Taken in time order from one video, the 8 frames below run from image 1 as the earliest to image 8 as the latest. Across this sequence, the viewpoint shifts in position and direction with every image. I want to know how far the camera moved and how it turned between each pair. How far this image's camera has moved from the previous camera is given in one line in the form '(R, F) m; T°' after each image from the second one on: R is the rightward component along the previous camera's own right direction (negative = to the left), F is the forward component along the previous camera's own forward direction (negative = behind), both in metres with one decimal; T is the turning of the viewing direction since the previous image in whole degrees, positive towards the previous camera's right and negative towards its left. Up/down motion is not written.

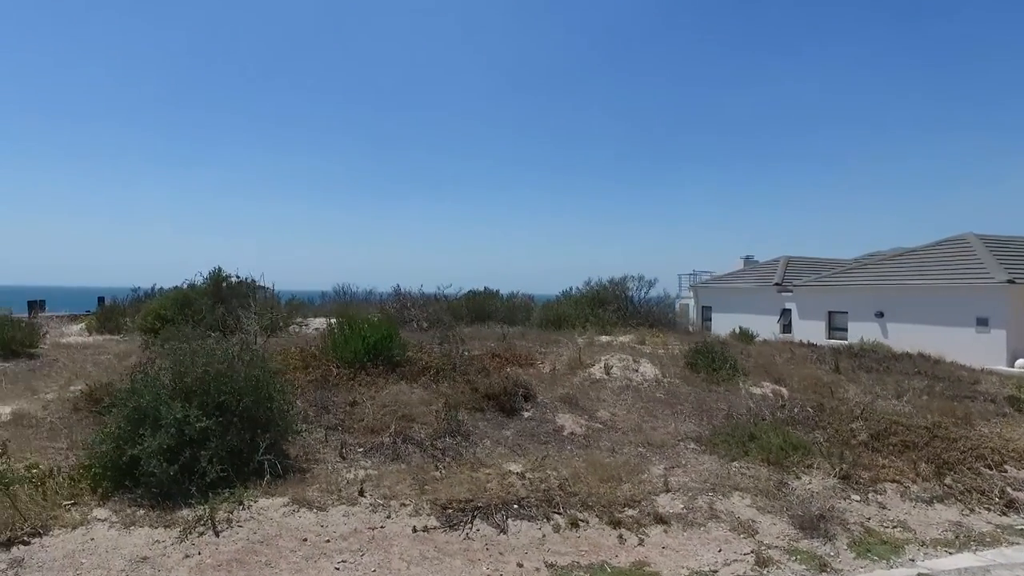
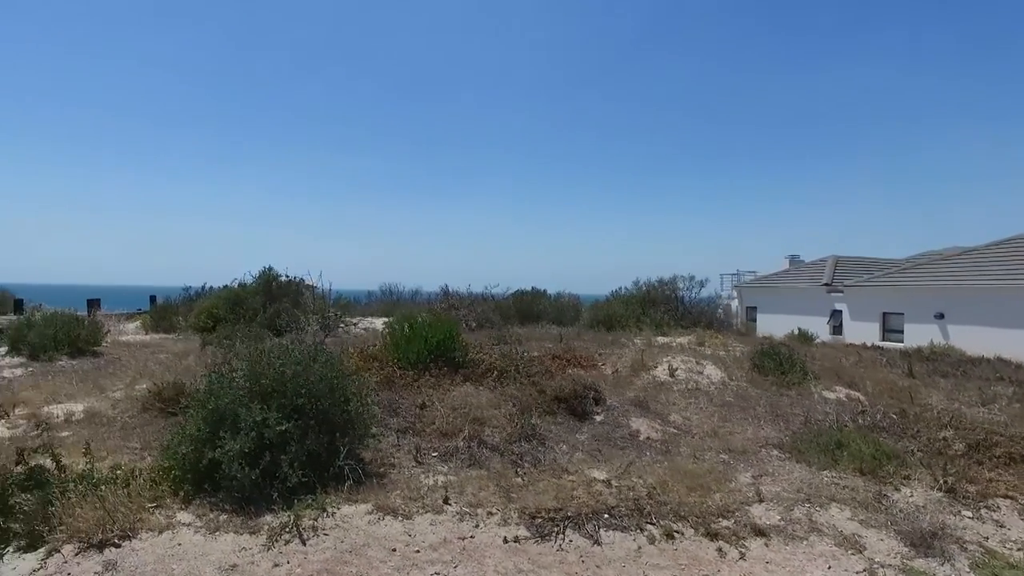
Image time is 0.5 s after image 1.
(-0.4, +0.2) m; -2°
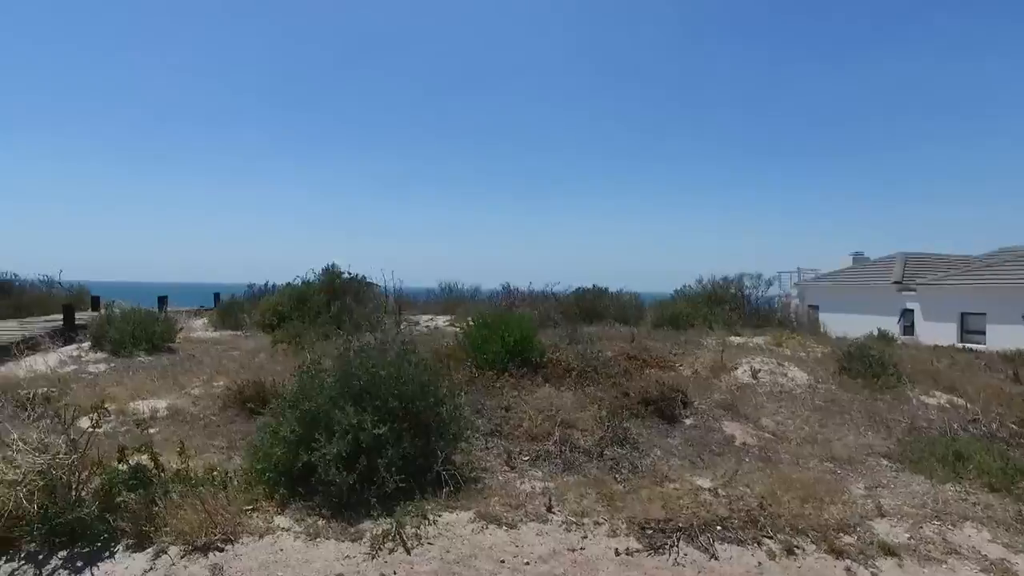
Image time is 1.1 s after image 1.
(-0.4, +0.2) m; -3°
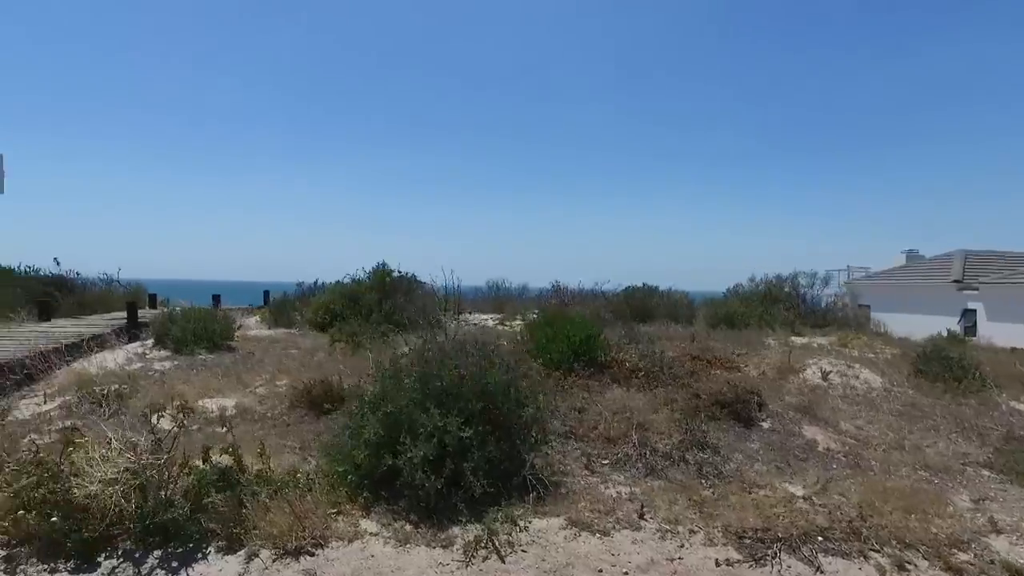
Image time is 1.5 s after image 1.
(-0.4, +0.1) m; -3°
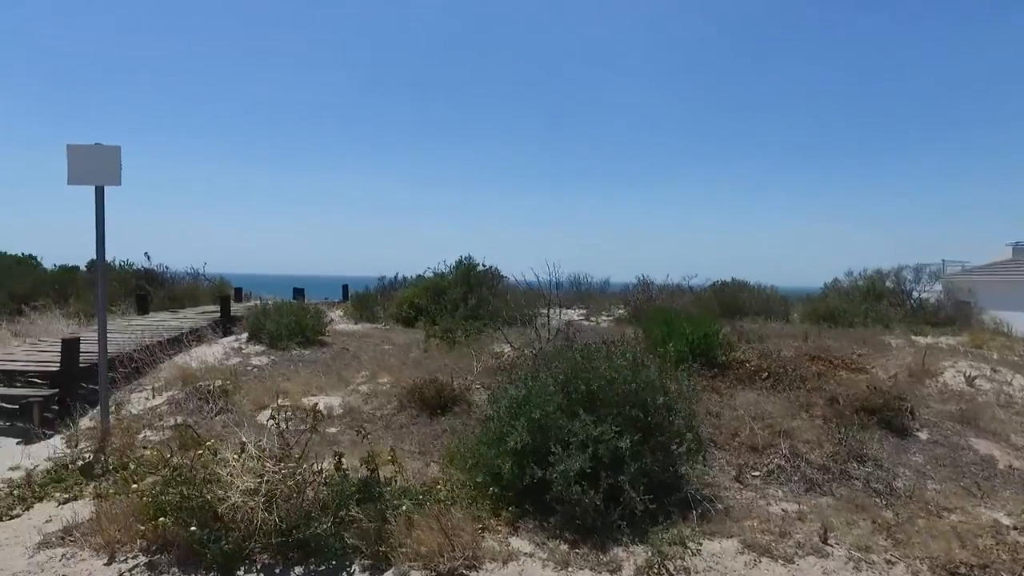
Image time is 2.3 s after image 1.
(-0.7, +0.5) m; -4°
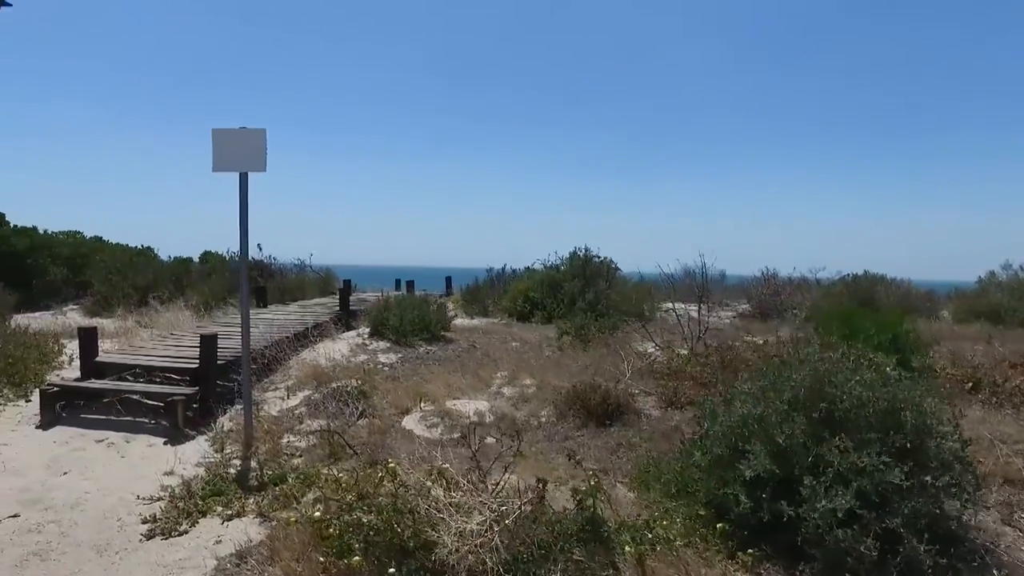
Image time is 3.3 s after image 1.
(-0.9, +0.7) m; -6°
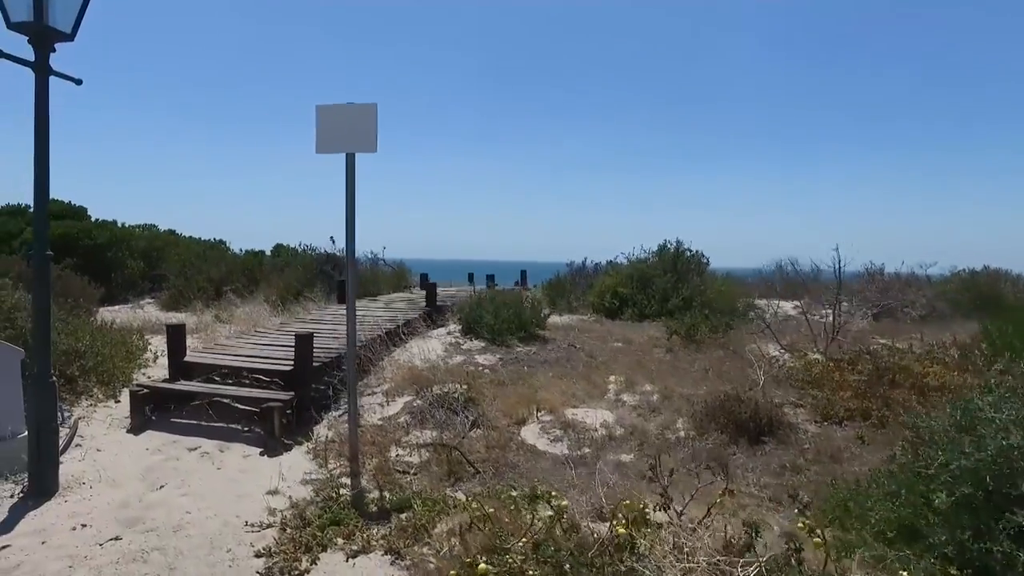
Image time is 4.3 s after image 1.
(-0.7, +0.8) m; -4°
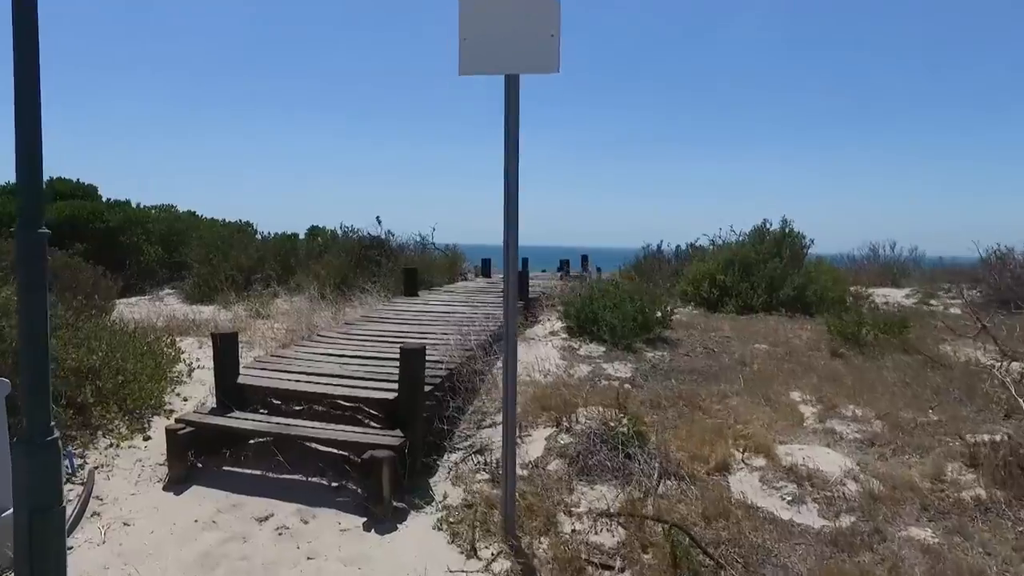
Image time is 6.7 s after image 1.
(-1.2, +1.9) m; -1°
